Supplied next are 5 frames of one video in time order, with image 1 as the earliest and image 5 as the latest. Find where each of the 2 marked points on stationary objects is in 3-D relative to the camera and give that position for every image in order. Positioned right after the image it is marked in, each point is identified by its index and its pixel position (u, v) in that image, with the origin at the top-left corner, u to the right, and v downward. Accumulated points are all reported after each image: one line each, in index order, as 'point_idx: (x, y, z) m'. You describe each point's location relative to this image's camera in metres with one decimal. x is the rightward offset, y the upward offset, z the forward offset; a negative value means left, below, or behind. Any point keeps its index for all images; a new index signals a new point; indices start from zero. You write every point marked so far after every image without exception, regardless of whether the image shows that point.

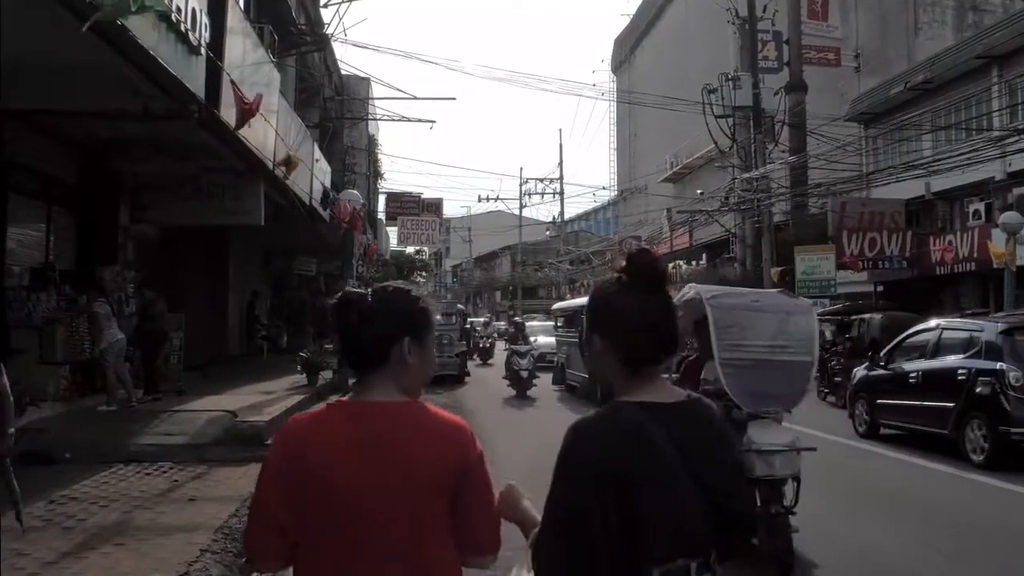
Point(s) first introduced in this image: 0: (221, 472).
0: (-3.4, -2.2, +11.1) m
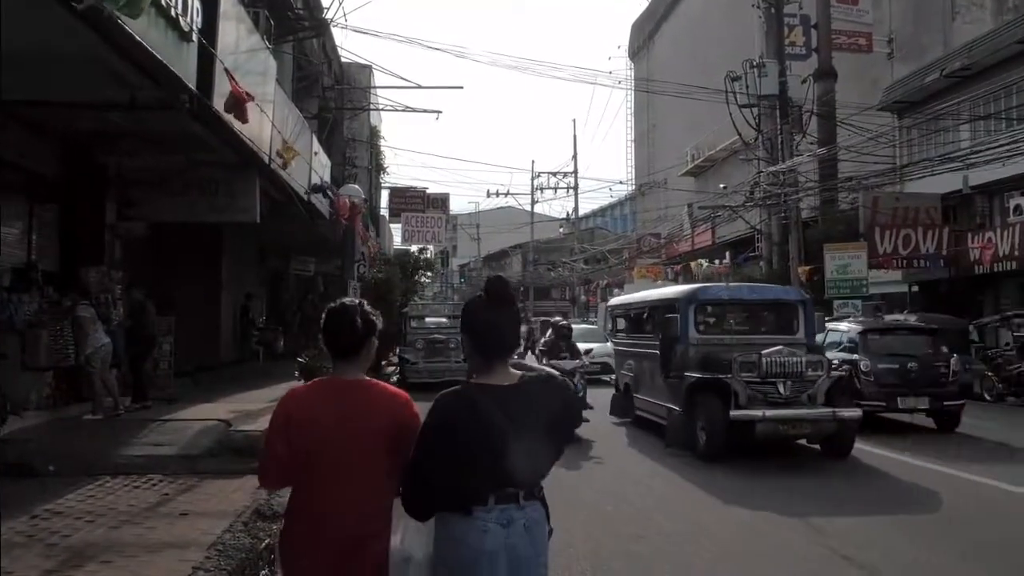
0: (-3.3, -2.2, +10.4) m
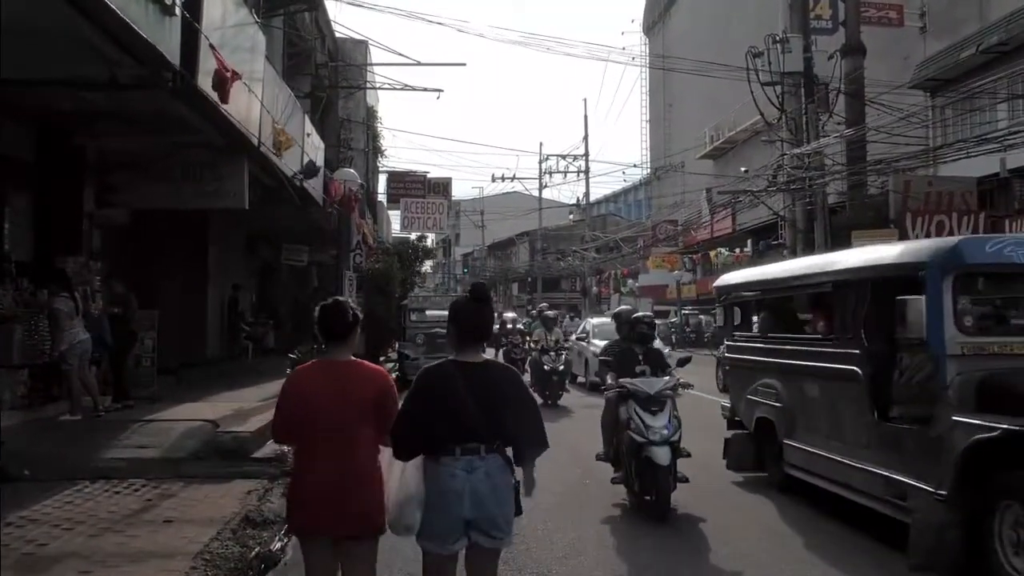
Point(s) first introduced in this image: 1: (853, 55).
0: (-3.3, -2.1, +9.6) m
1: (+4.8, +3.3, +13.0) m
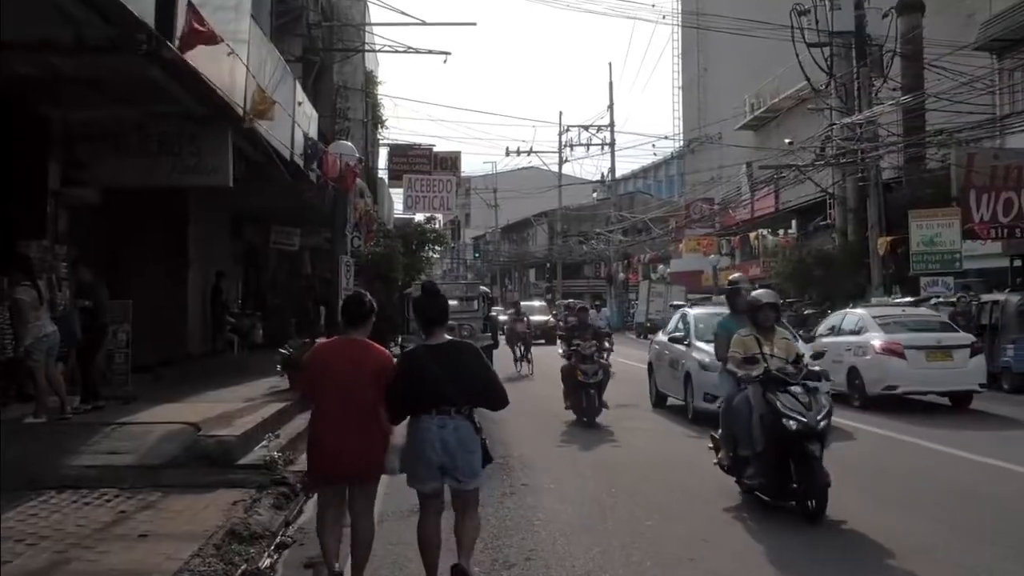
0: (-3.1, -2.0, +8.5) m
1: (+5.0, +3.4, +11.6) m
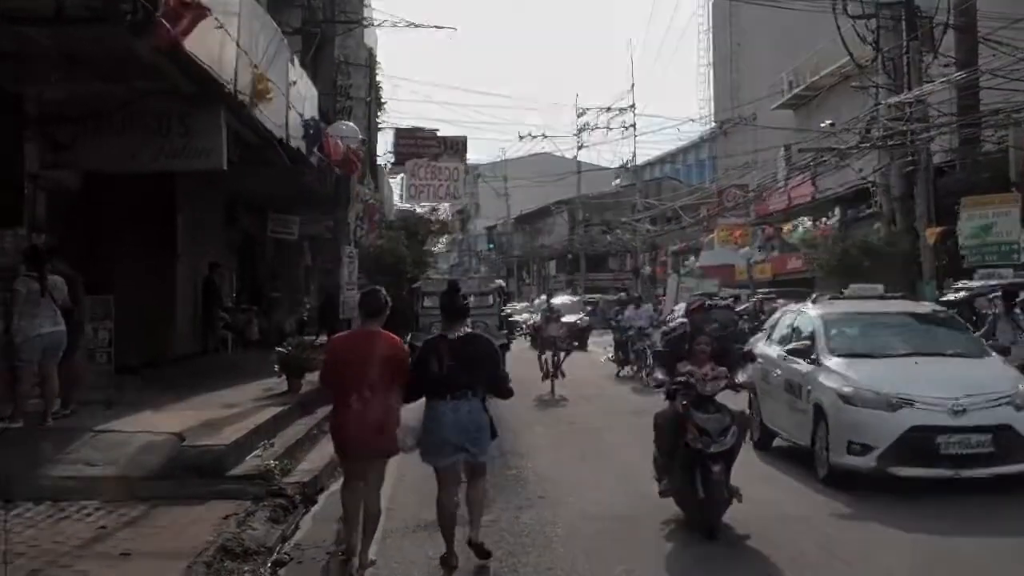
0: (-2.9, -1.9, +7.6) m
1: (+5.2, +3.5, +10.7) m
